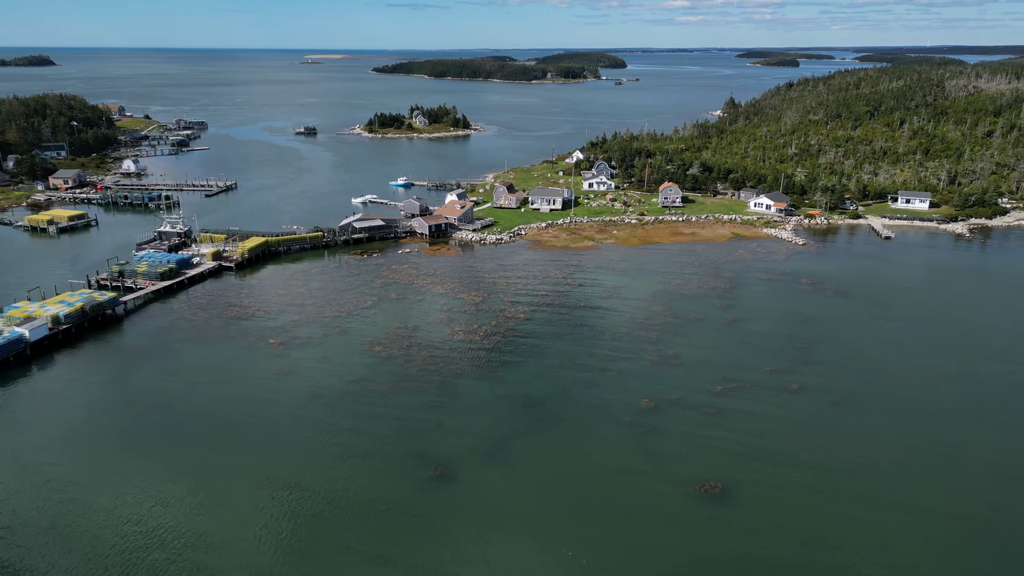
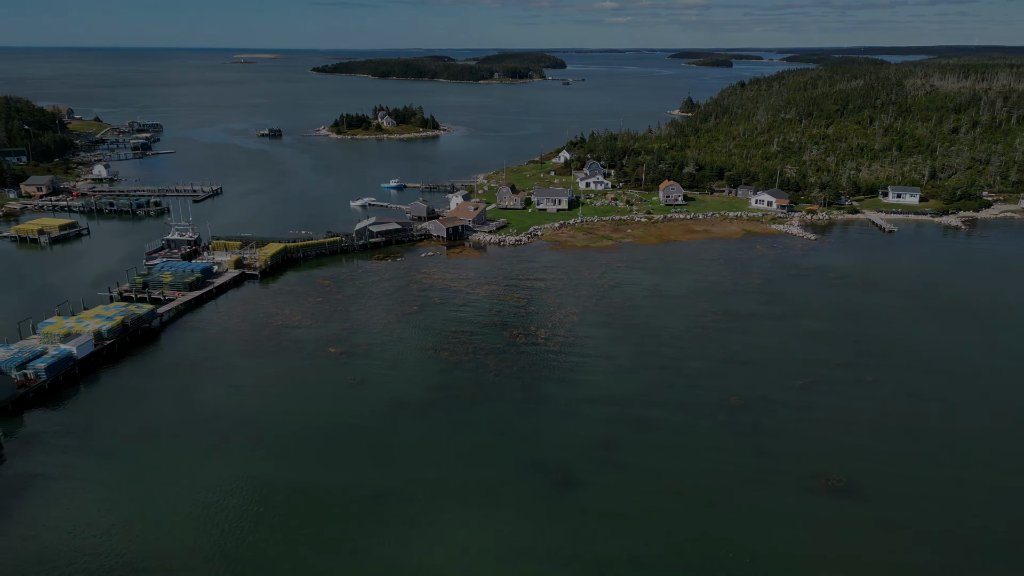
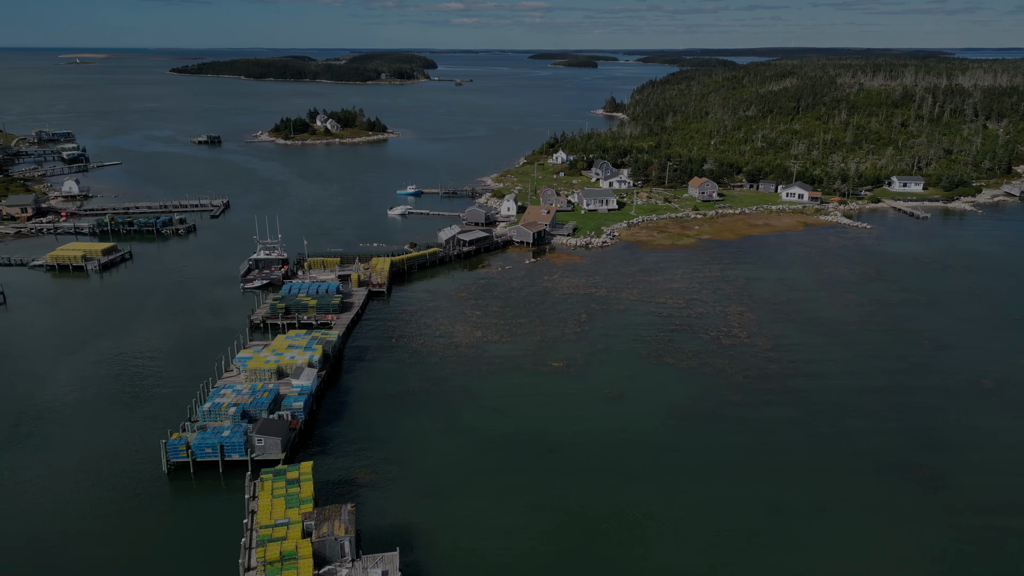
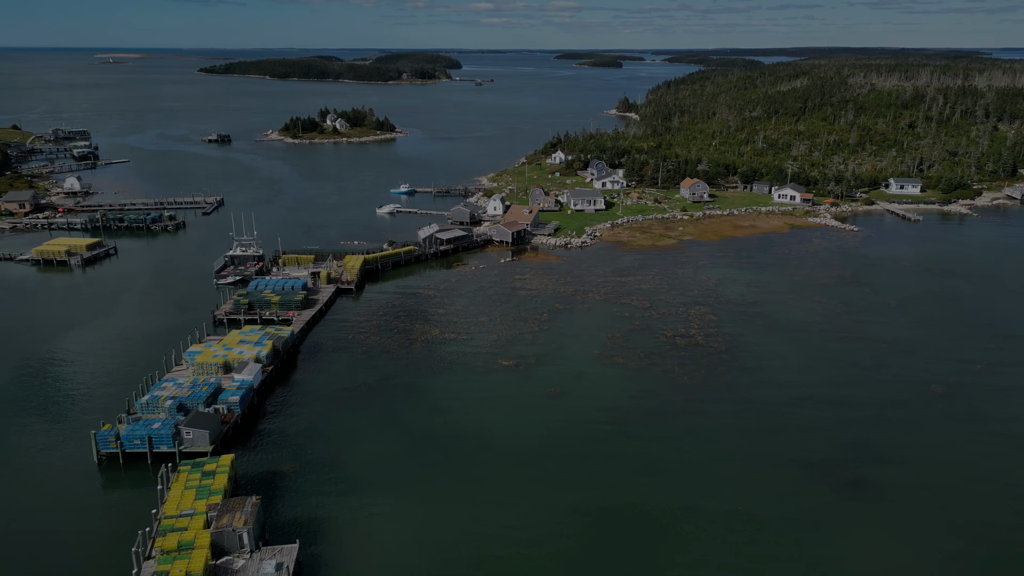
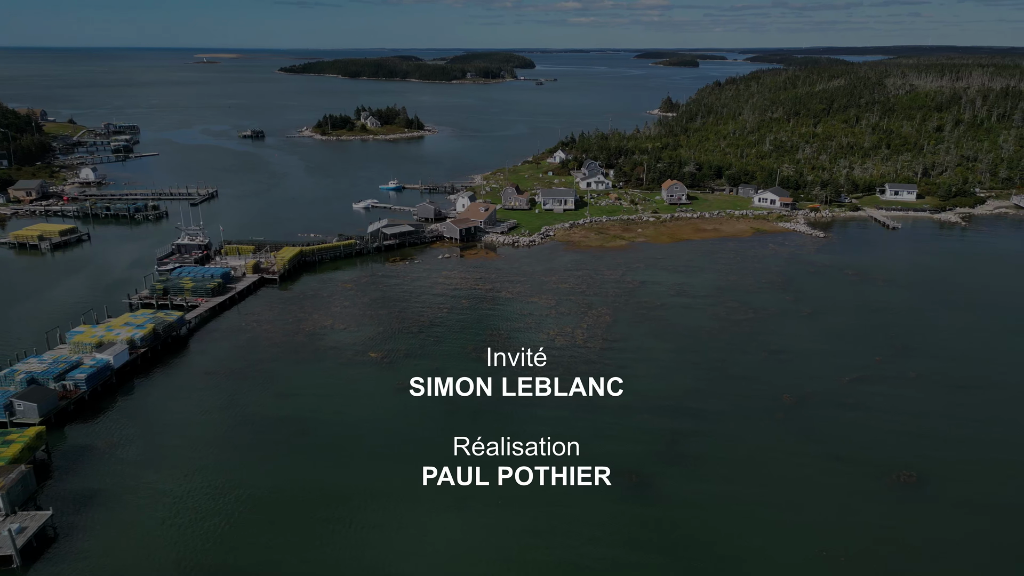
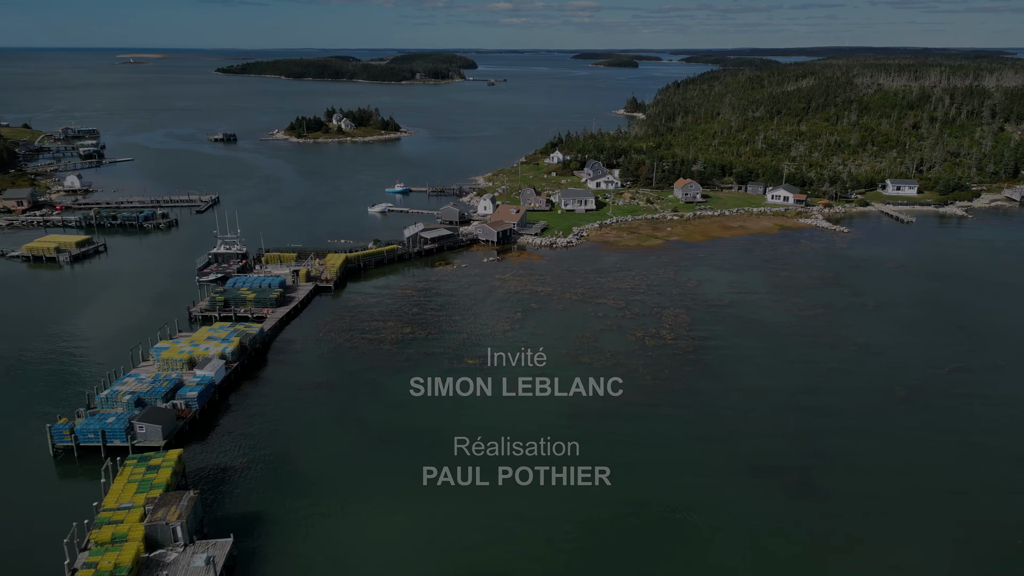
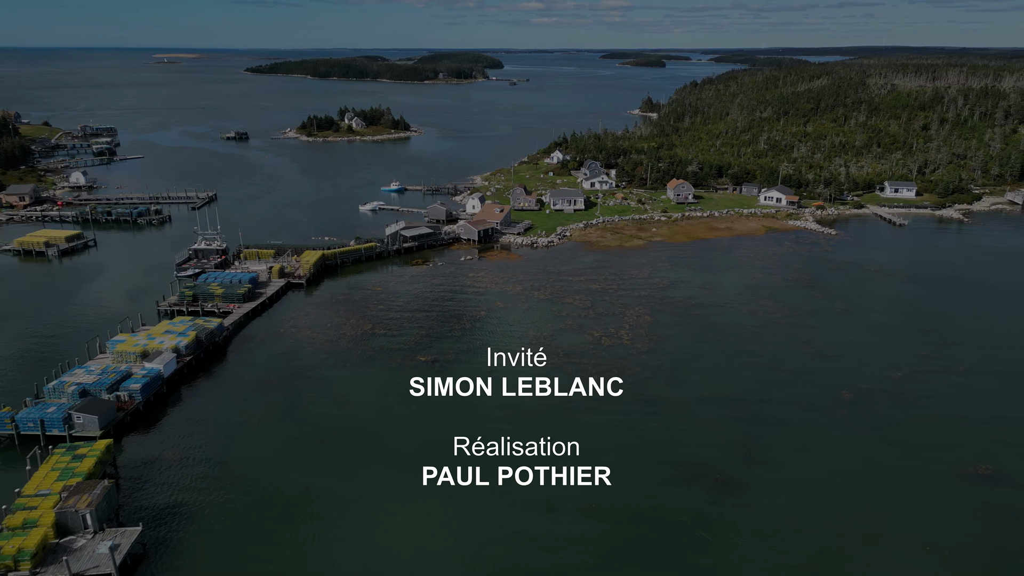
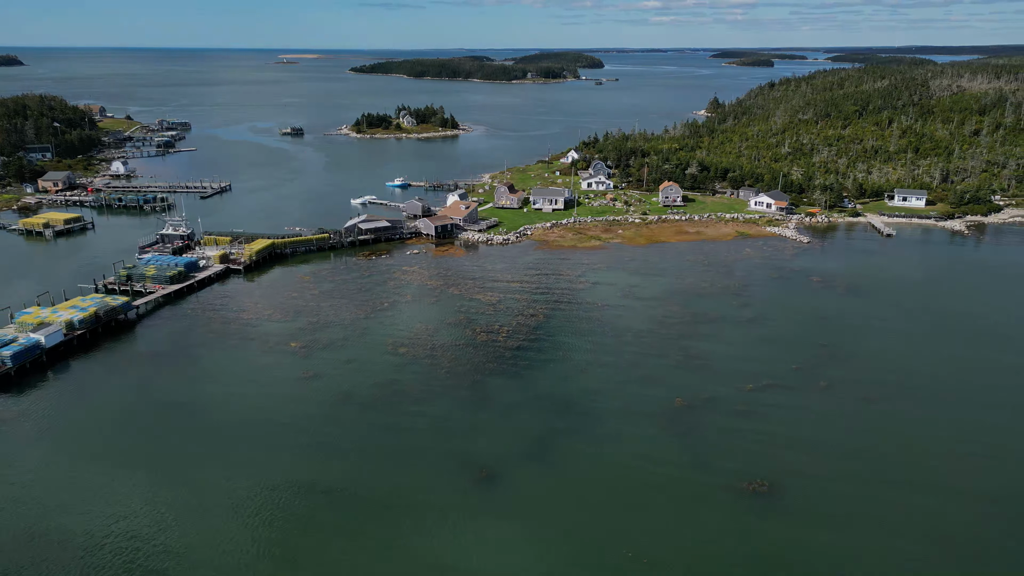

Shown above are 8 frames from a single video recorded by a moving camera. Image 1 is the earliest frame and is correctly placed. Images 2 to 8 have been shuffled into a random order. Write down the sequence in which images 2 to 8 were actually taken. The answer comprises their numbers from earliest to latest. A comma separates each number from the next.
8, 2, 5, 7, 6, 4, 3
